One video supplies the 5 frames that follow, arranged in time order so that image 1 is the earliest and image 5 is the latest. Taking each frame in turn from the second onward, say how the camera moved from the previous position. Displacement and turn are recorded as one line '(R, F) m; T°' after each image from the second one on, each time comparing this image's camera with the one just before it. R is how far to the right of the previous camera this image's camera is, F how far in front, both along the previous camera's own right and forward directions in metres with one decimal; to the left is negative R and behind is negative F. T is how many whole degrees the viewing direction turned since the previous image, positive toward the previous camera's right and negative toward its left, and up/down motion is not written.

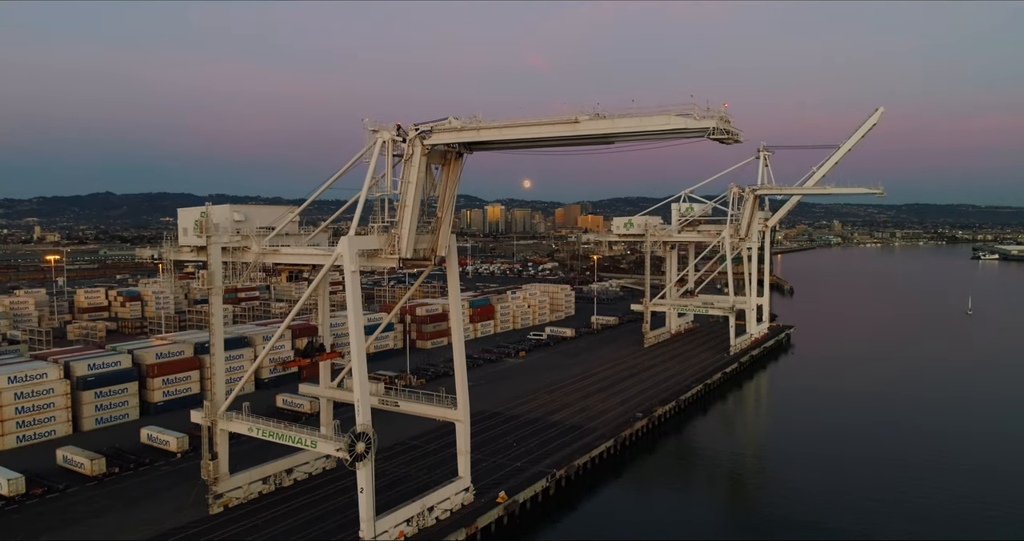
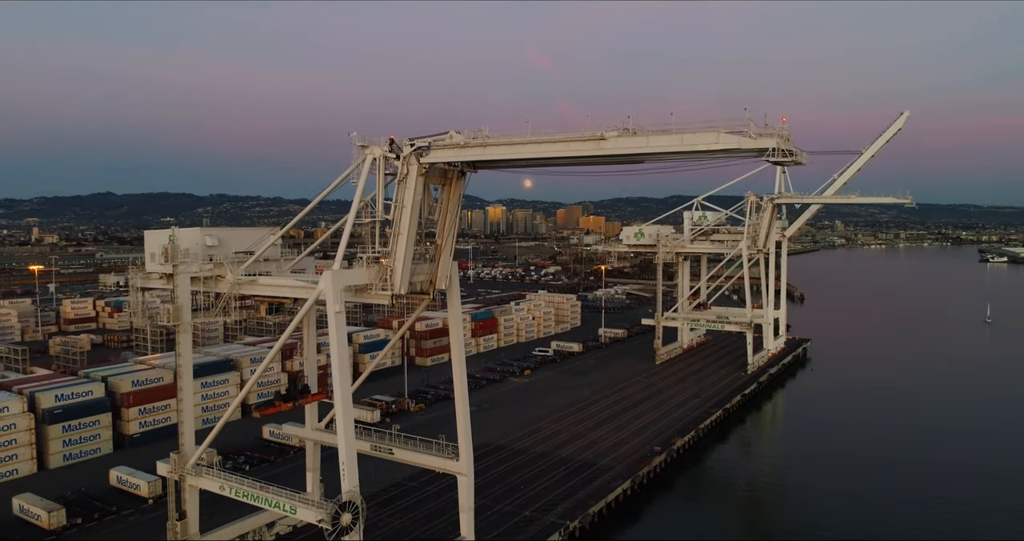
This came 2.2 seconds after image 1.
(-0.1, +1.3) m; 0°
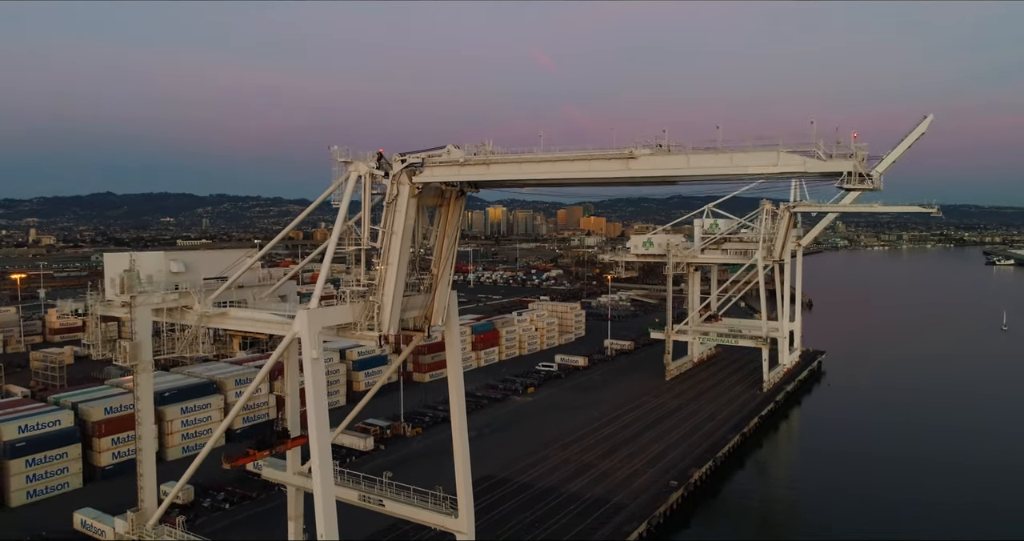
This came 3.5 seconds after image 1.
(-0.1, +1.2) m; 0°
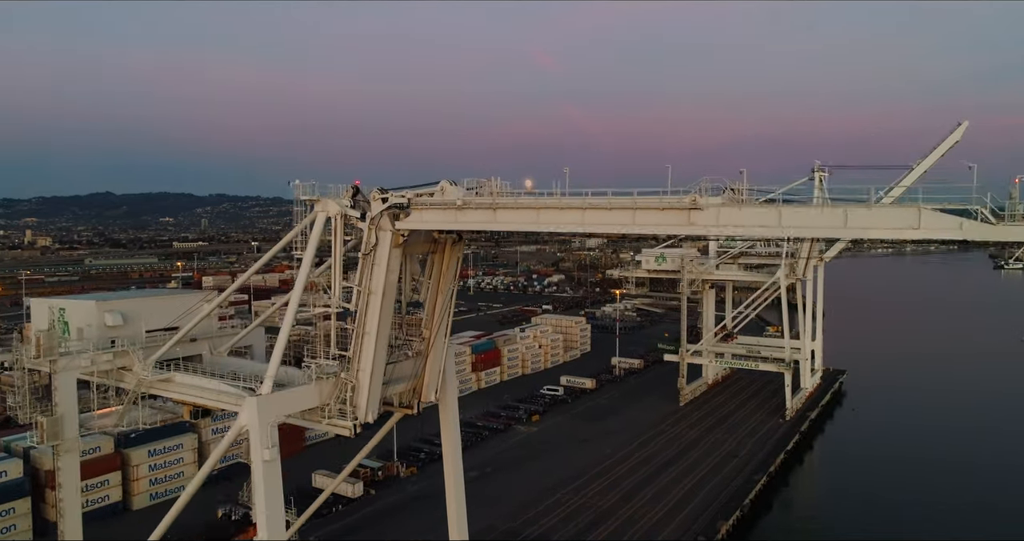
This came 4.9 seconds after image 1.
(-0.1, +1.6) m; 0°
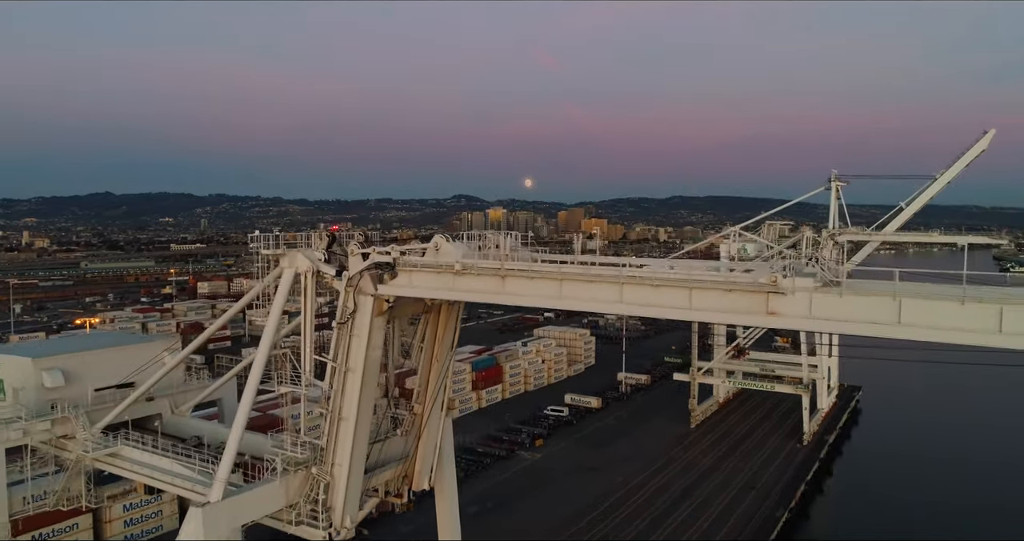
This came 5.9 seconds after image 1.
(-0.1, +1.0) m; 0°
